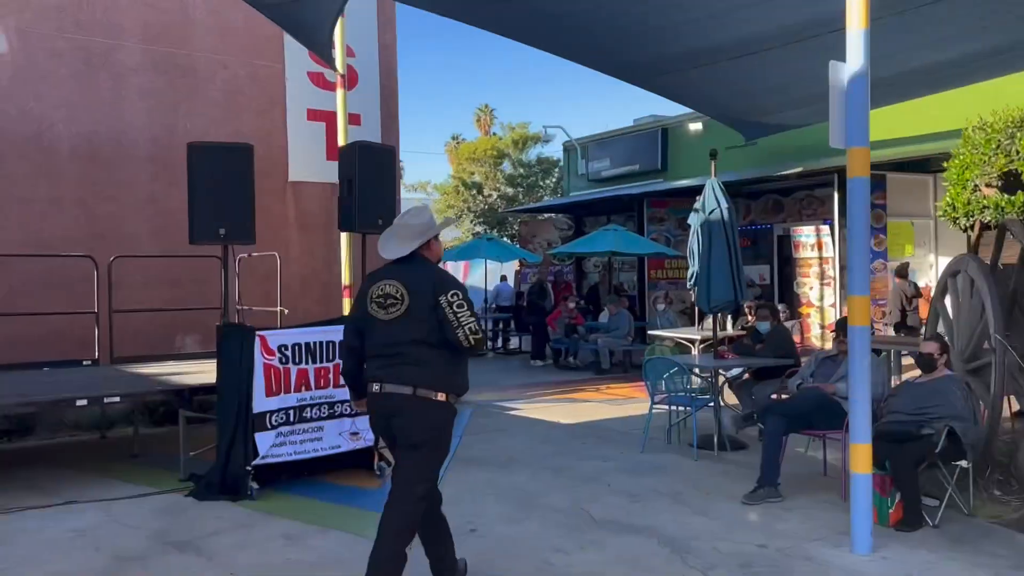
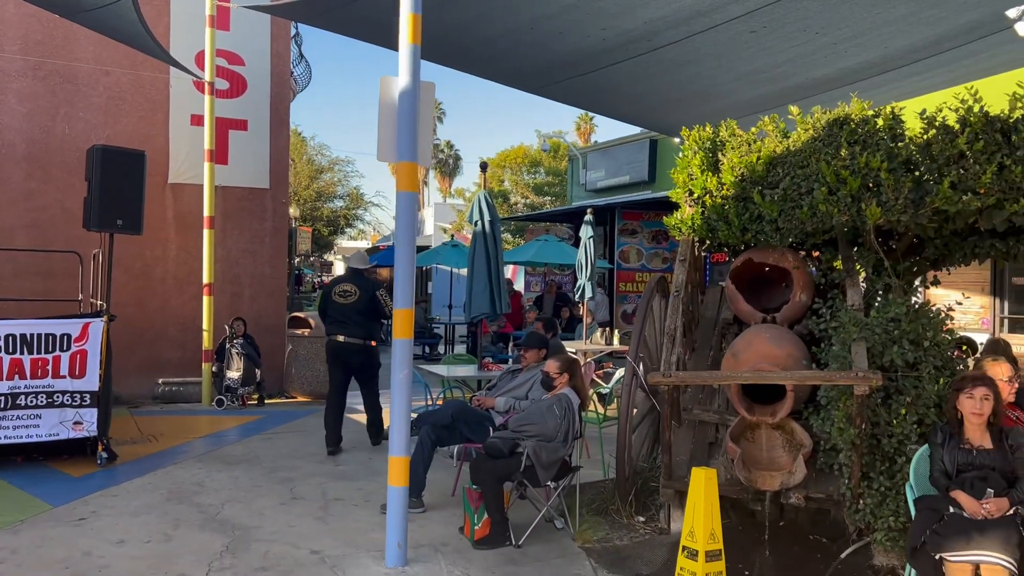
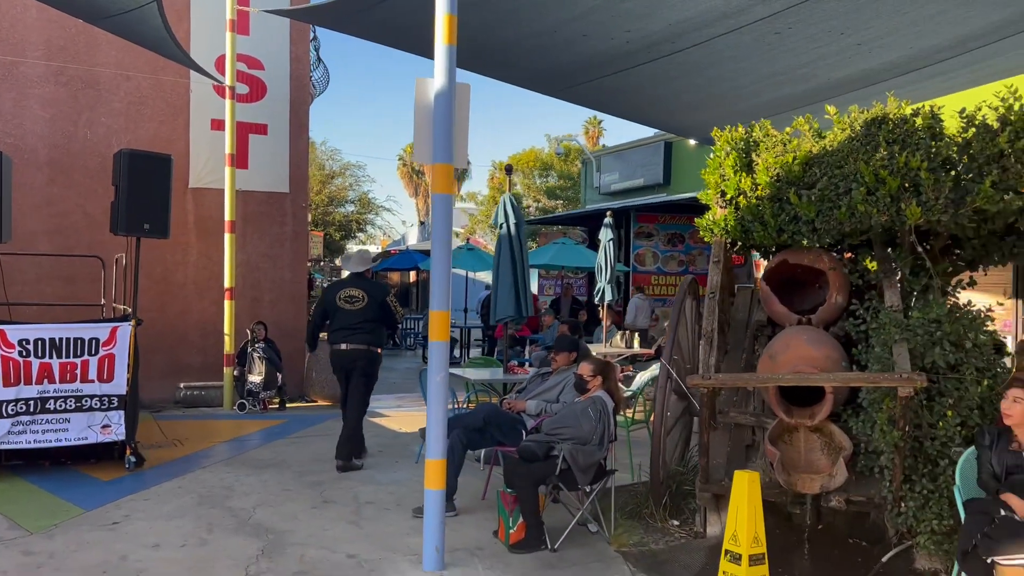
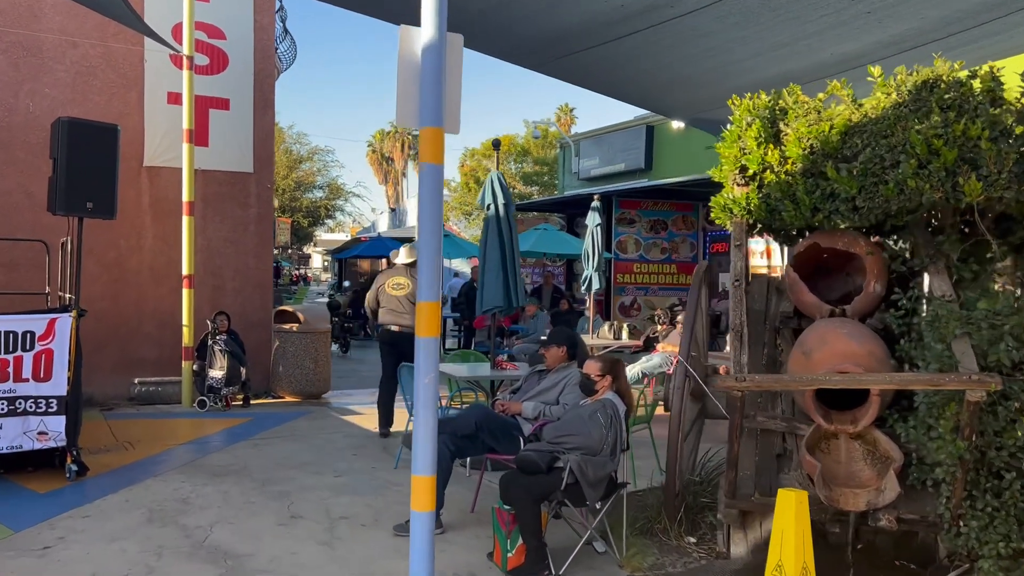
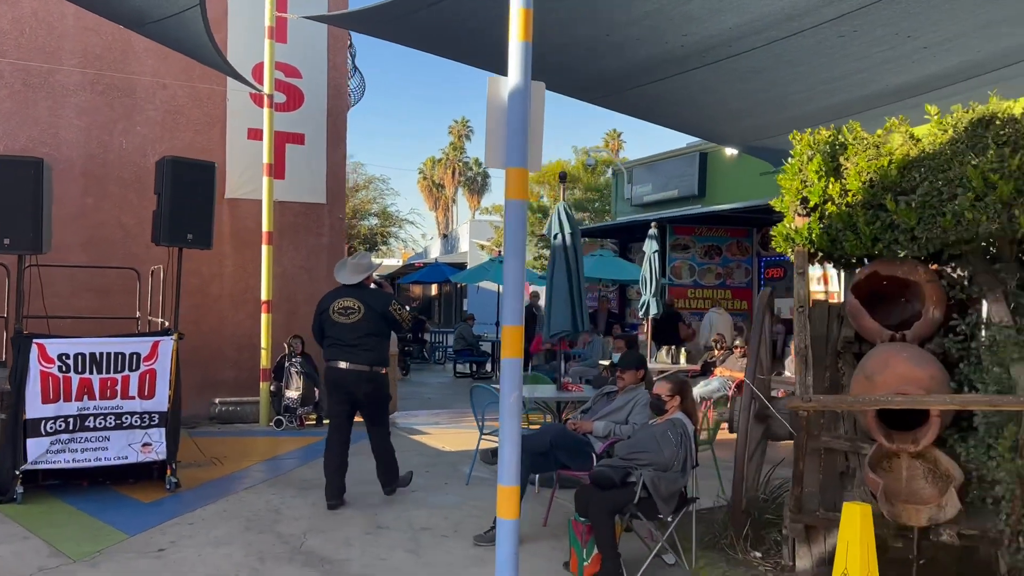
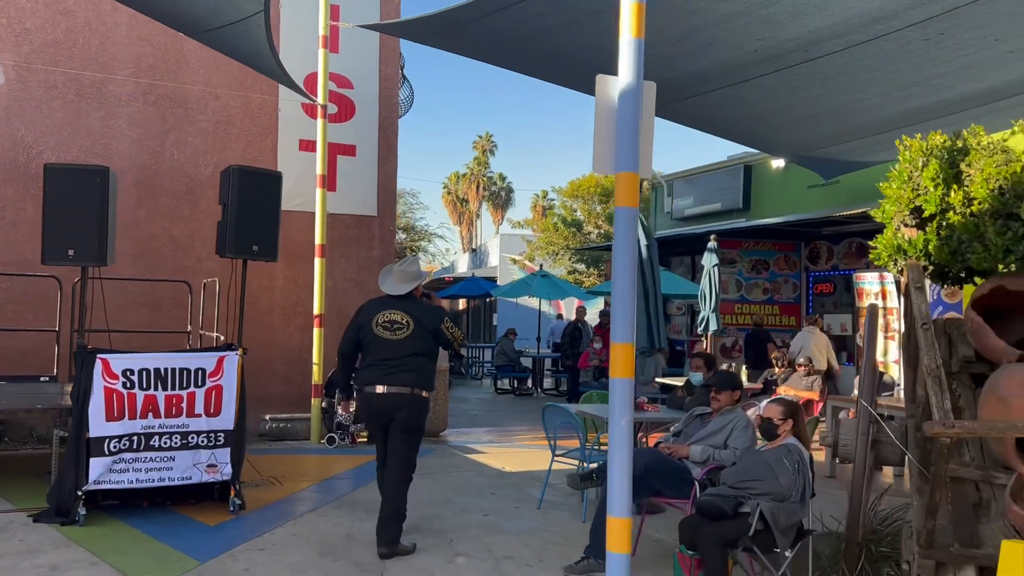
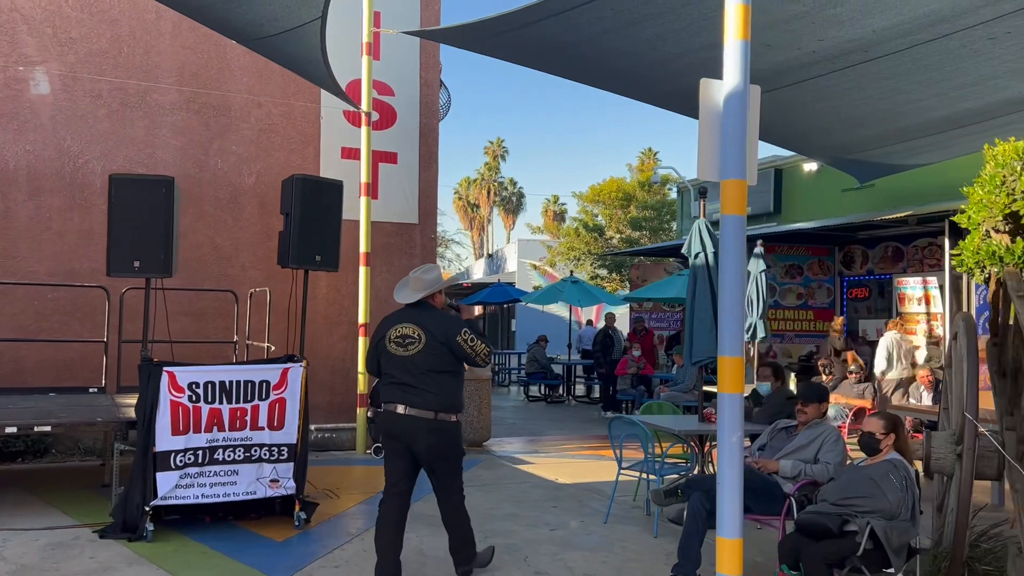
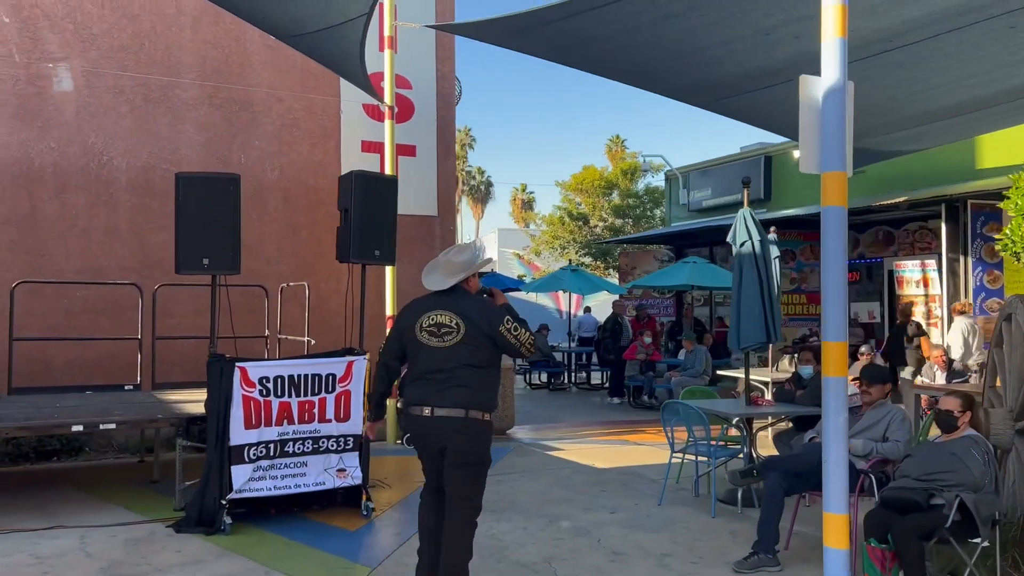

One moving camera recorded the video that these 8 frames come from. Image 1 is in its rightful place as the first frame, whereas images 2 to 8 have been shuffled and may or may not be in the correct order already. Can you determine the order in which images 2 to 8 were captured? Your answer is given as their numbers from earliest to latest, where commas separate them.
8, 7, 6, 5, 3, 2, 4
